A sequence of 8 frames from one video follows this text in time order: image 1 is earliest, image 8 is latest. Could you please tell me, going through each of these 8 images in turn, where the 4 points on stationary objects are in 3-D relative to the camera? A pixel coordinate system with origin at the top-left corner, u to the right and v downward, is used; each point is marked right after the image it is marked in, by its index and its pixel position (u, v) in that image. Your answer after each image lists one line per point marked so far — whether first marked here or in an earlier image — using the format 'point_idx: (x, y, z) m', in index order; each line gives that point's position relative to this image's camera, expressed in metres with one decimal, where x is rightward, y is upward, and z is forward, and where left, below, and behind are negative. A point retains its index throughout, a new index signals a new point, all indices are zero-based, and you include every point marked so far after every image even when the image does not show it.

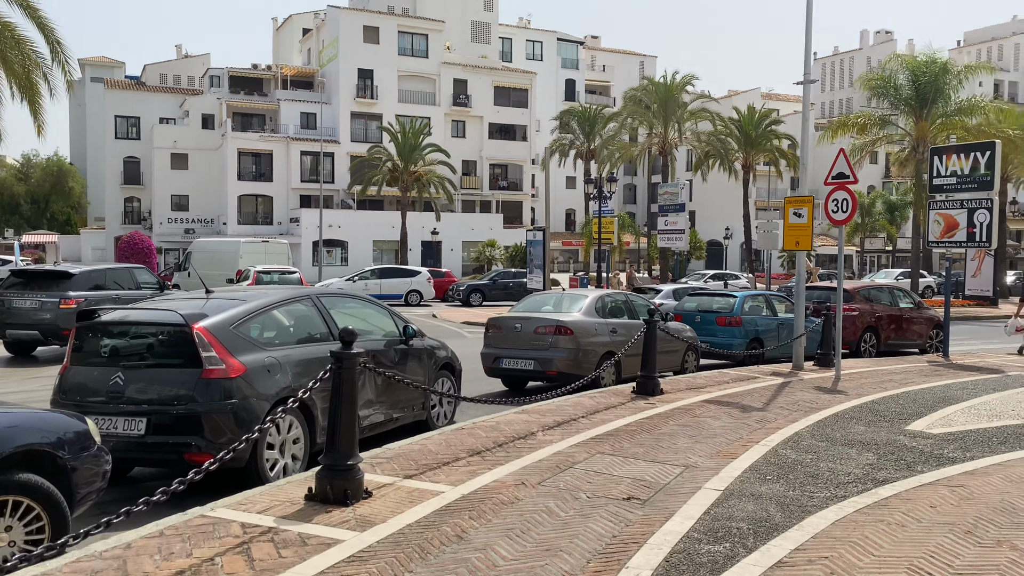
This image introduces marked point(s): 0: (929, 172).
0: (+8.6, +2.4, +17.0) m
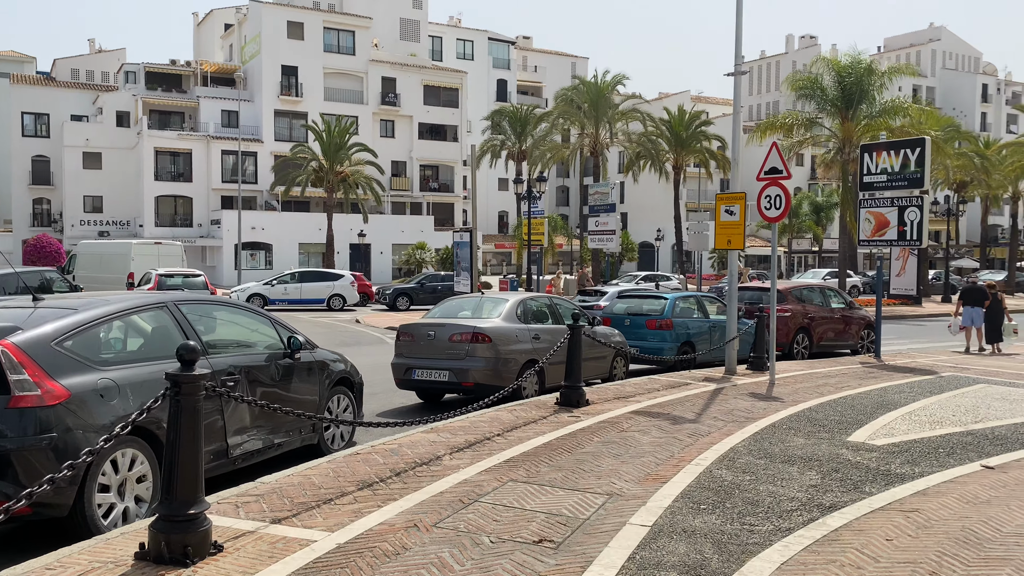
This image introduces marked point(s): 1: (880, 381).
0: (+7.0, +2.4, +16.7) m
1: (+5.7, -1.4, +12.8) m
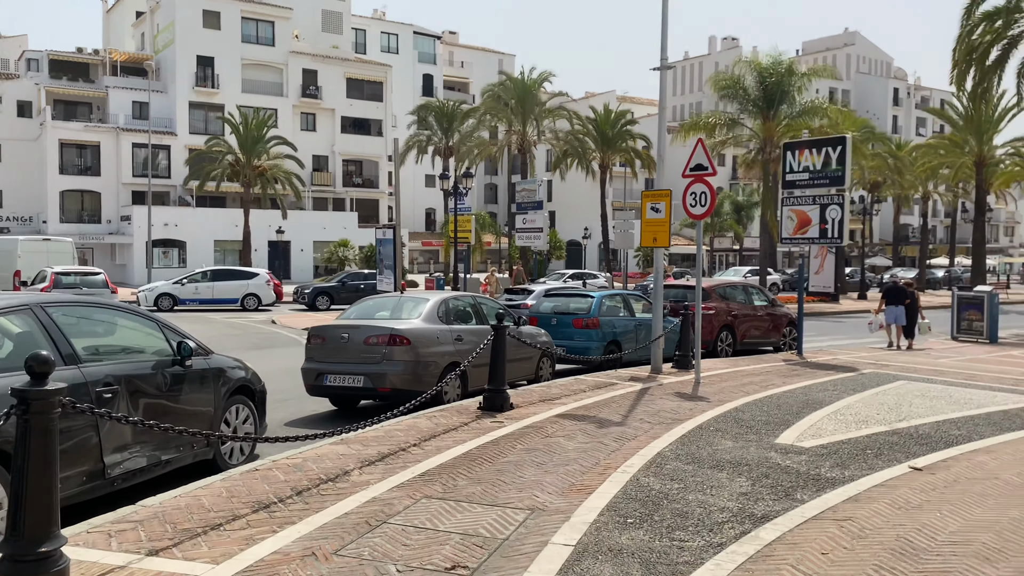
0: (+5.5, +2.4, +16.8) m
1: (+4.5, -1.4, +12.8) m
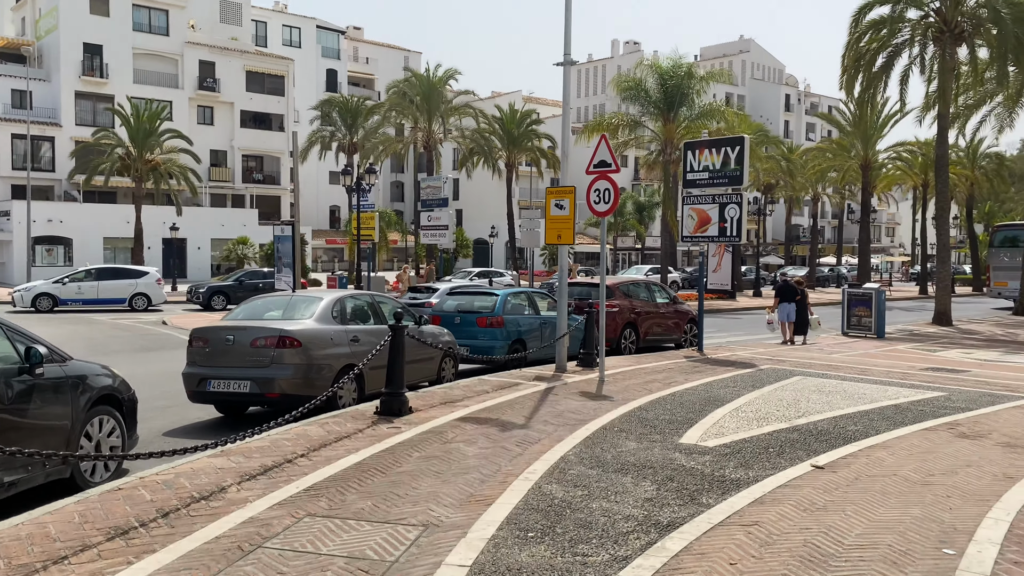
0: (+3.5, +2.5, +16.9) m
1: (+3.0, -1.4, +12.9) m
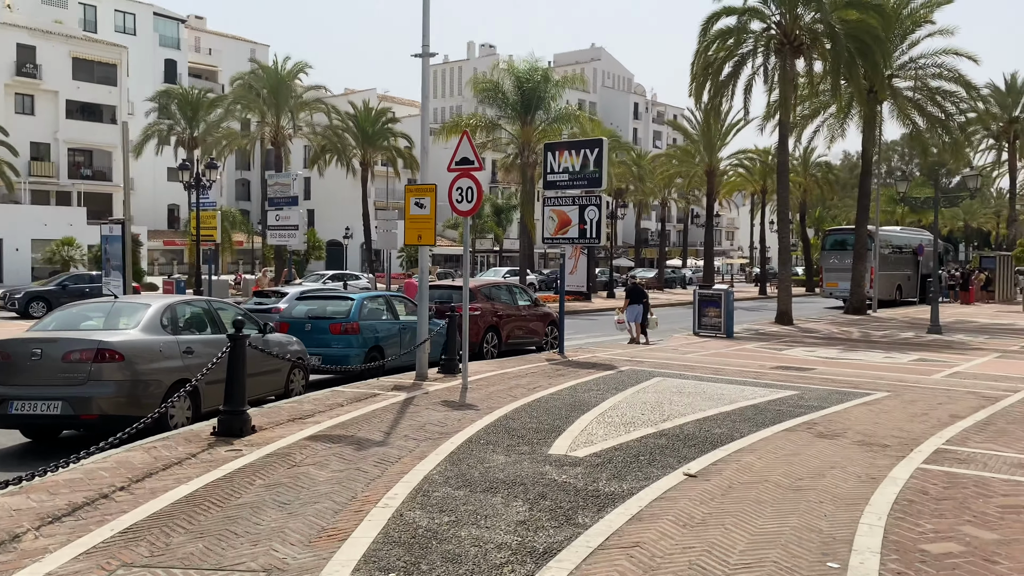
0: (+0.6, +2.4, +16.7) m
1: (+0.9, -1.4, +12.6) m
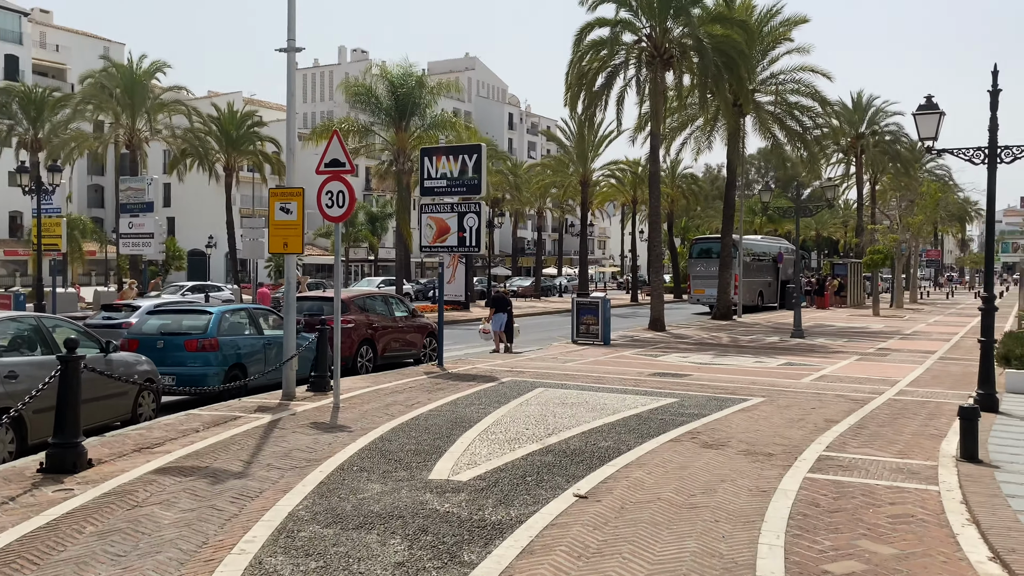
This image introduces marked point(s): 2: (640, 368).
0: (-1.8, +2.2, +16.2) m
1: (-0.9, -1.5, +12.1) m
2: (+2.5, -1.5, +15.9) m
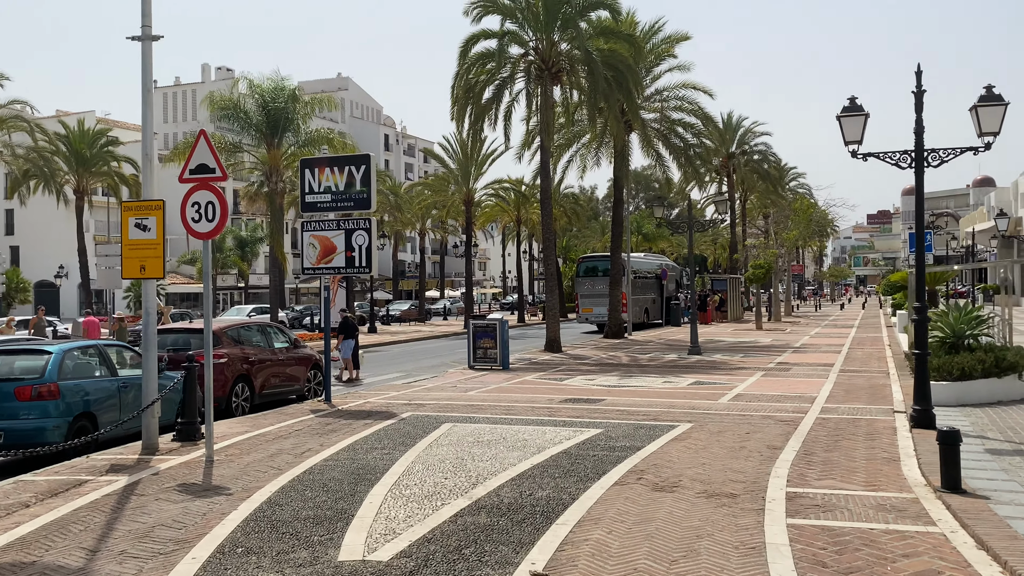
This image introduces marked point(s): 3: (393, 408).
0: (-3.7, +1.7, +14.5) m
1: (-2.2, -1.9, +10.6) m
2: (+0.6, -1.9, +14.8) m
3: (-1.9, -1.9, +13.4) m
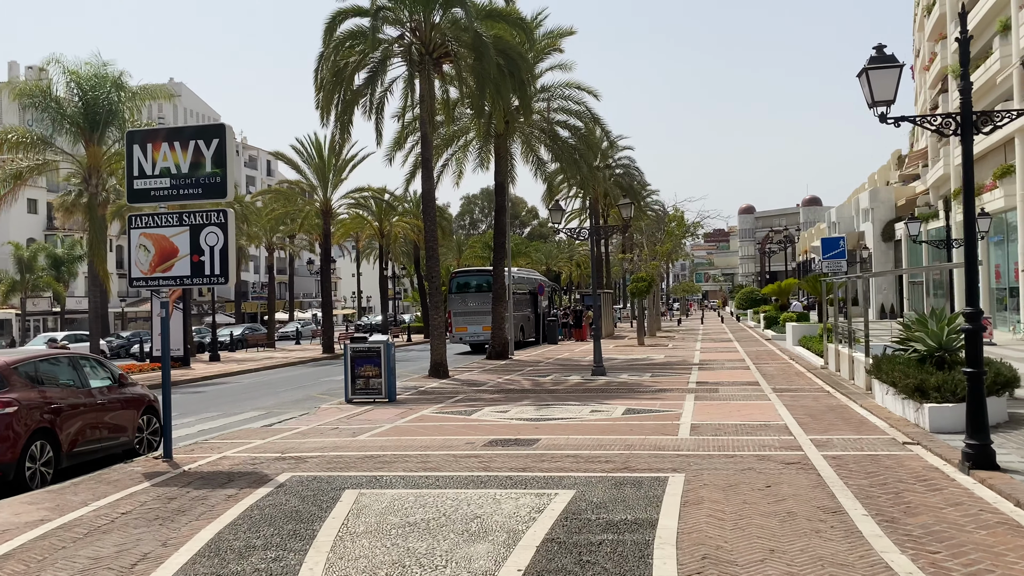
0: (-5.0, +1.5, +10.8) m
1: (-2.7, -2.0, +7.1) m
2: (-0.7, -2.1, +11.8) m
3: (-2.9, -2.1, +9.9) m
